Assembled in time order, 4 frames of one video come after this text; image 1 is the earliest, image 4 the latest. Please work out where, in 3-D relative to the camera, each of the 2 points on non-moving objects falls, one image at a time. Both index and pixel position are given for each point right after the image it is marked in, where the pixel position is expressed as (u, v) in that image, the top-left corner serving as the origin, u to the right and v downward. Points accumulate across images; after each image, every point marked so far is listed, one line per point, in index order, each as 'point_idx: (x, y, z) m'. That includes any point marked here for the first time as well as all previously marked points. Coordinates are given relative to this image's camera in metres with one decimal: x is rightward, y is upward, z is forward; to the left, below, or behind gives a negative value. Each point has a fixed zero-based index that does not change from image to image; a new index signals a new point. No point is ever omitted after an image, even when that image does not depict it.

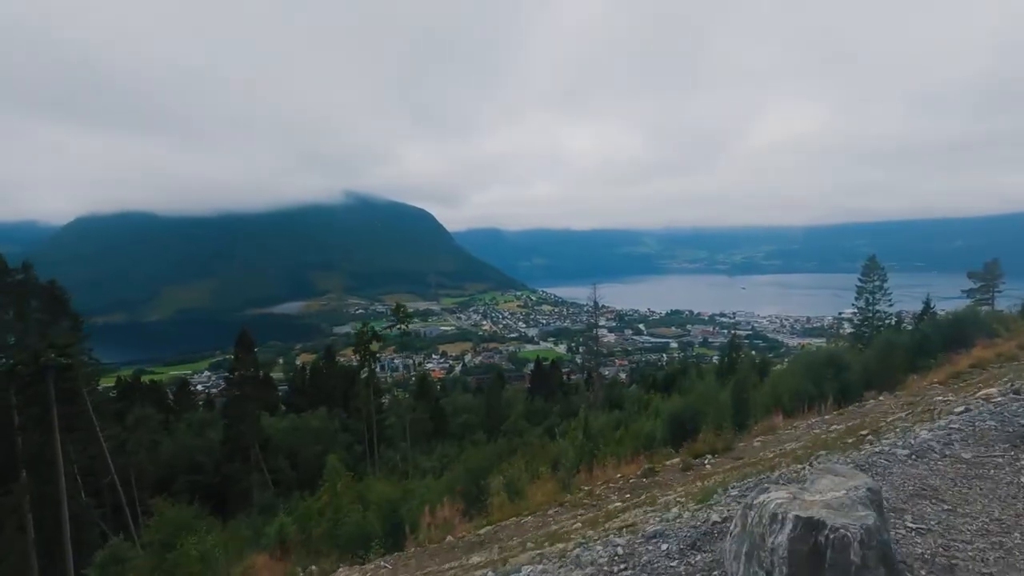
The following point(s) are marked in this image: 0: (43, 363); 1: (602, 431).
0: (-17.0, -2.7, +18.8) m
1: (+3.4, -5.4, +20.3) m
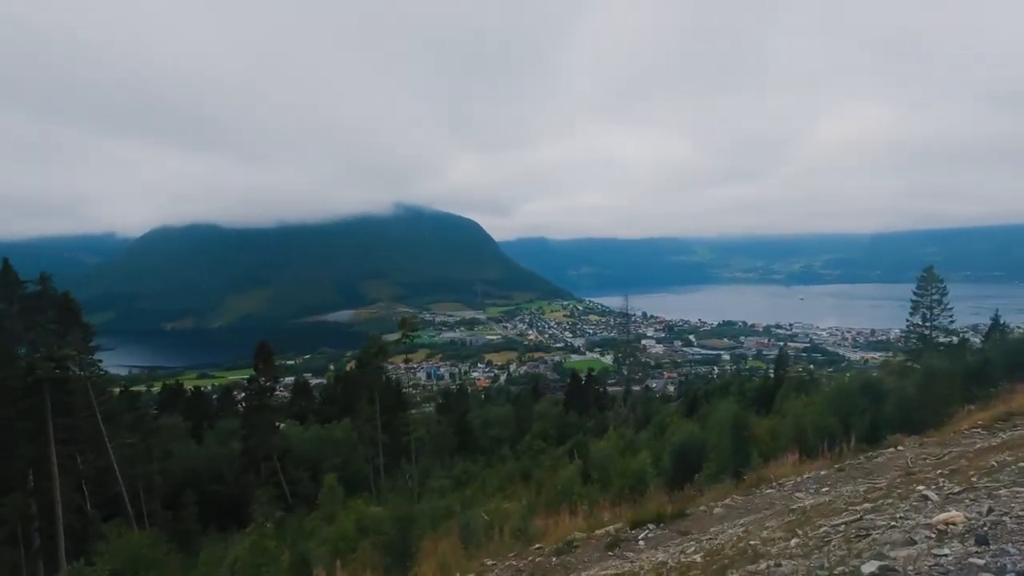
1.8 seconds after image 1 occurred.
0: (-17.1, -3.2, +19.0) m
1: (+3.4, -5.9, +18.7) m
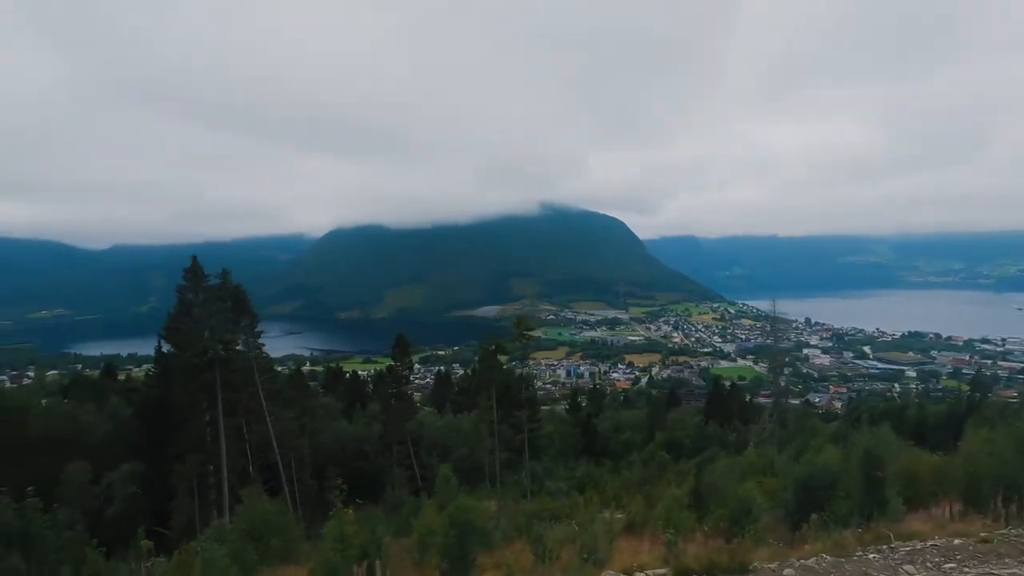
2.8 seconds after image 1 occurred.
0: (-12.8, -2.9, +22.5) m
1: (+6.8, -6.0, +16.9) m
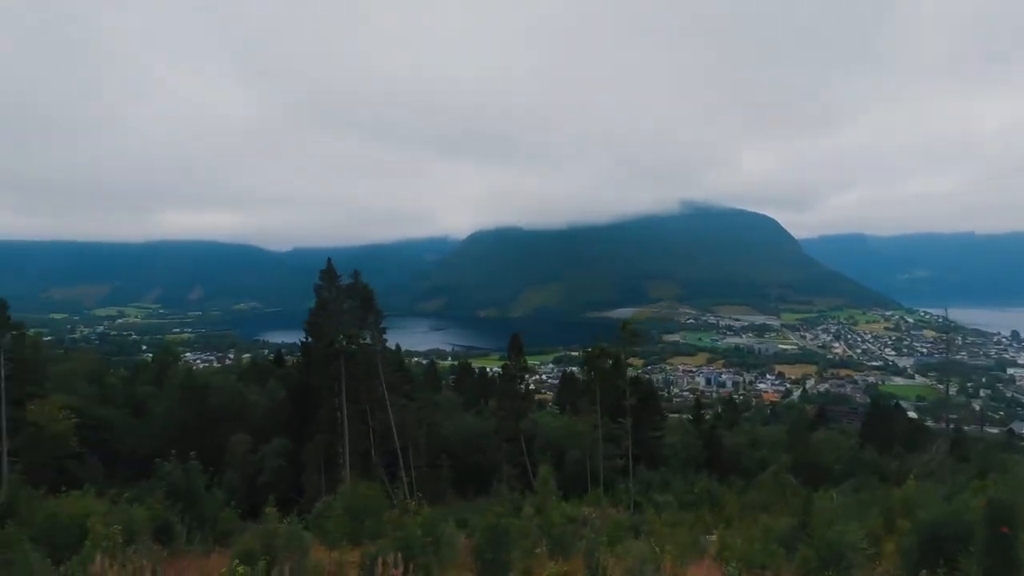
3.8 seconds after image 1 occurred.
0: (-8.2, -2.9, +25.1) m
1: (+9.4, -6.3, +14.7) m
